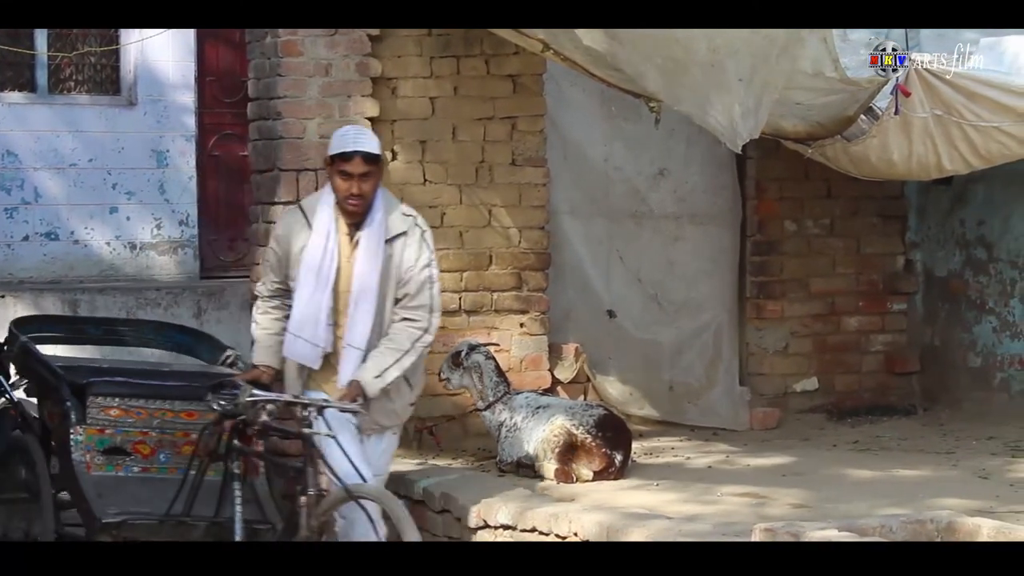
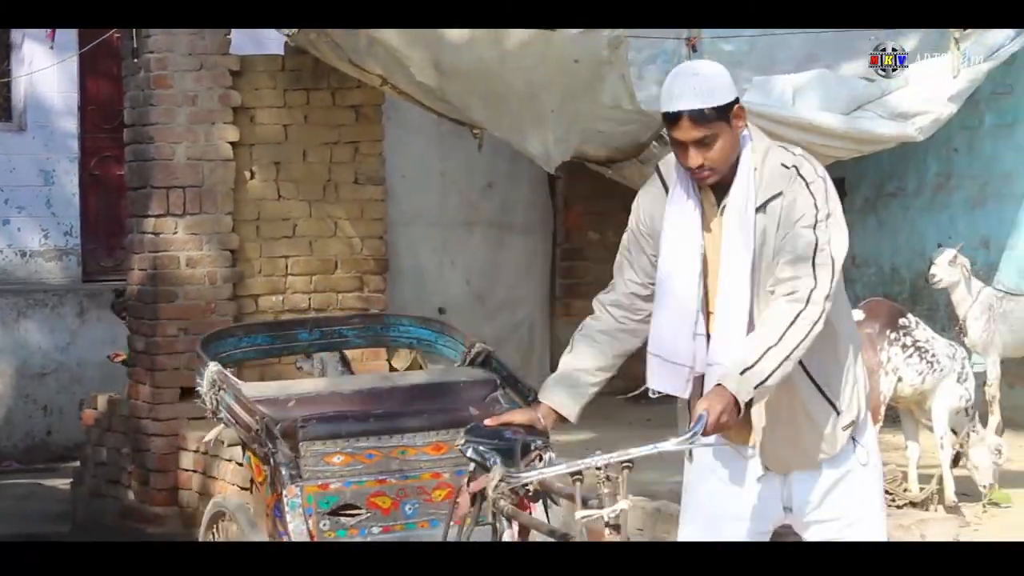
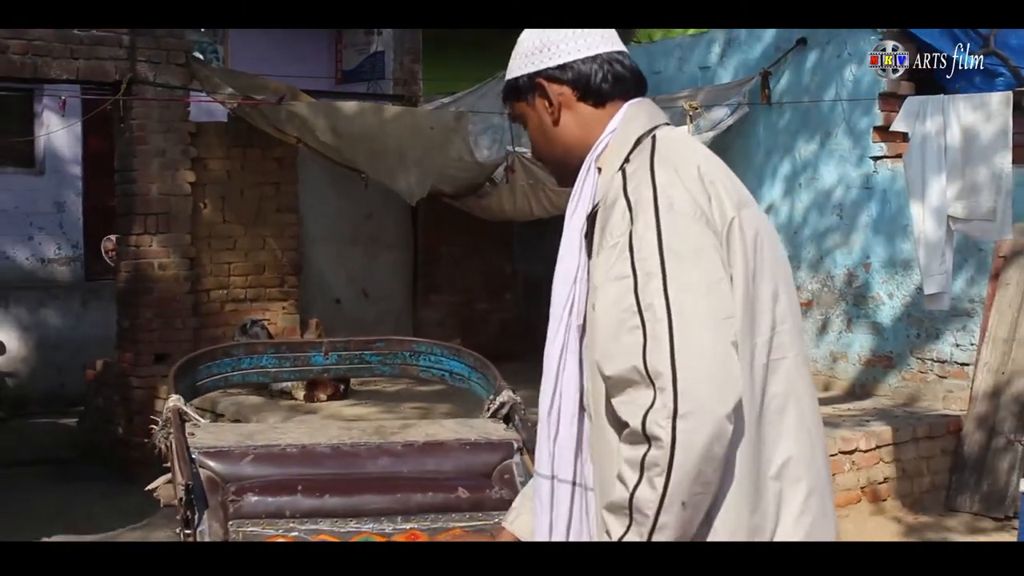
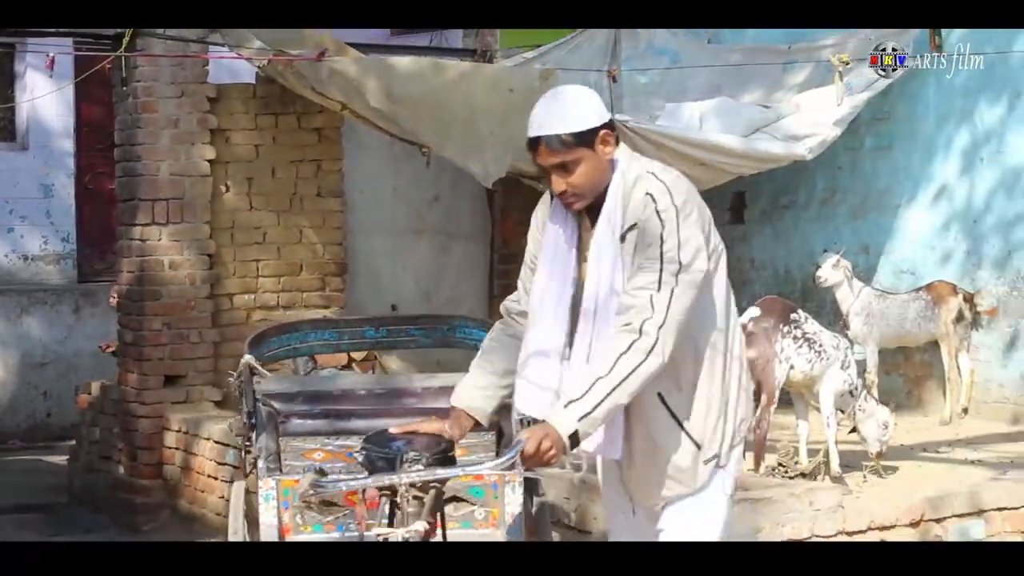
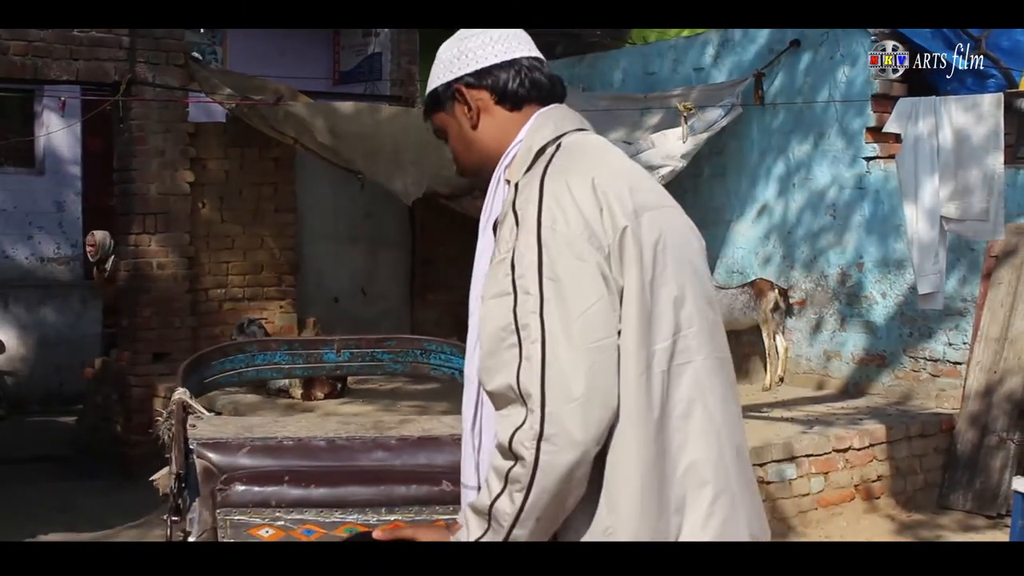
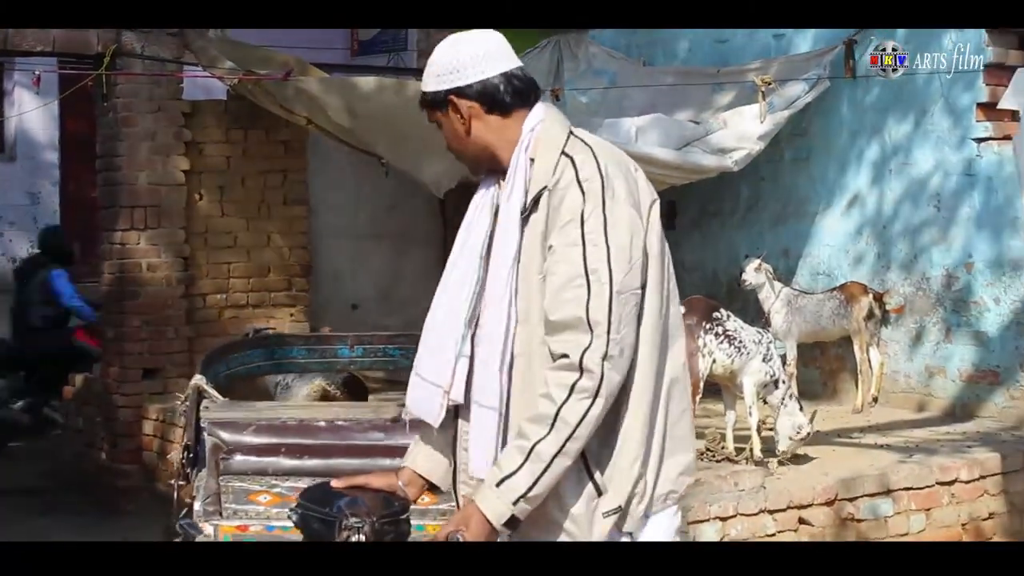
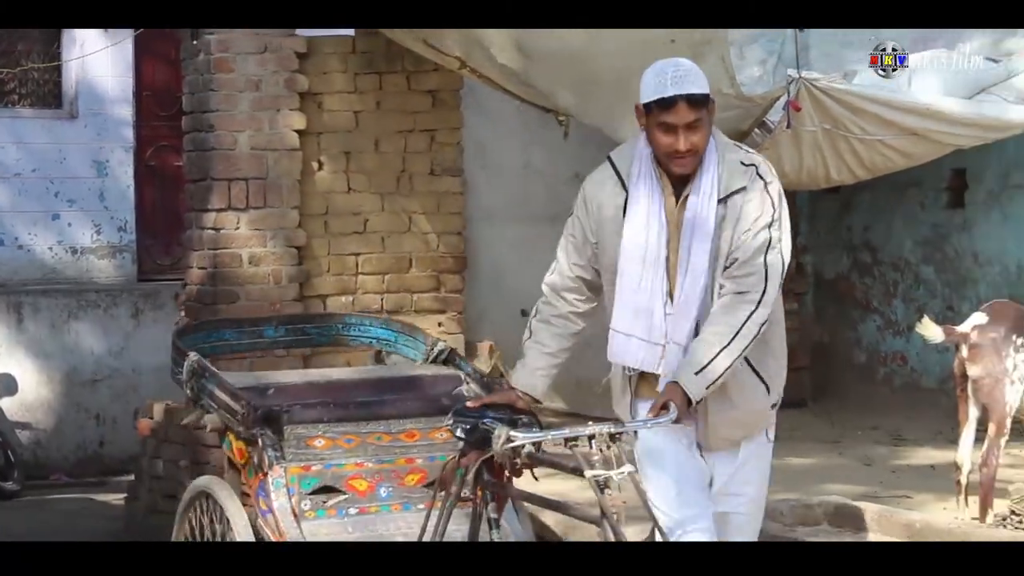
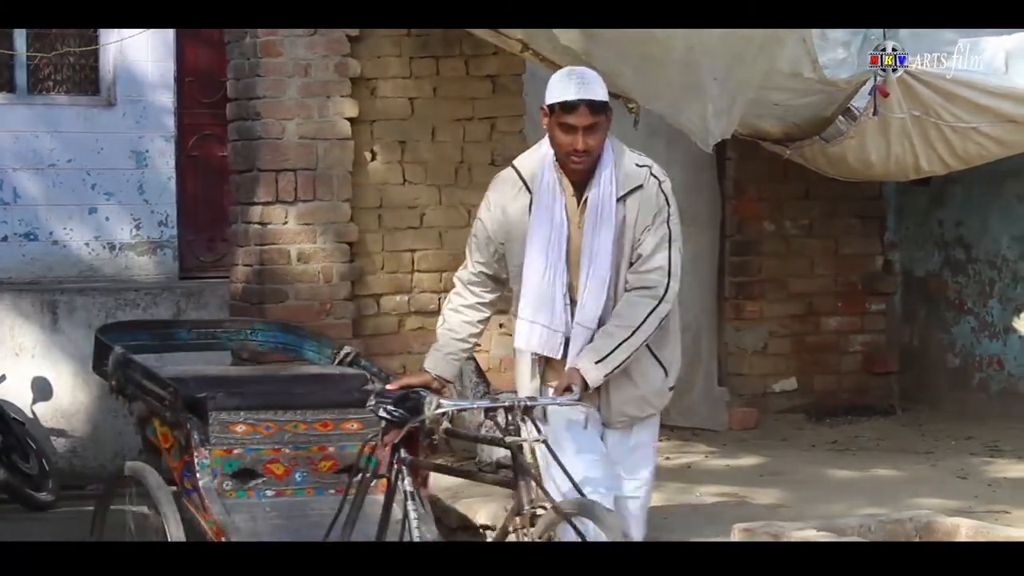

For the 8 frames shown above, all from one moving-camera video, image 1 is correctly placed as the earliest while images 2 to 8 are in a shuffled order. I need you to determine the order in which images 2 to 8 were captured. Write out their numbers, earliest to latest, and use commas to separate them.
8, 7, 2, 4, 6, 3, 5
